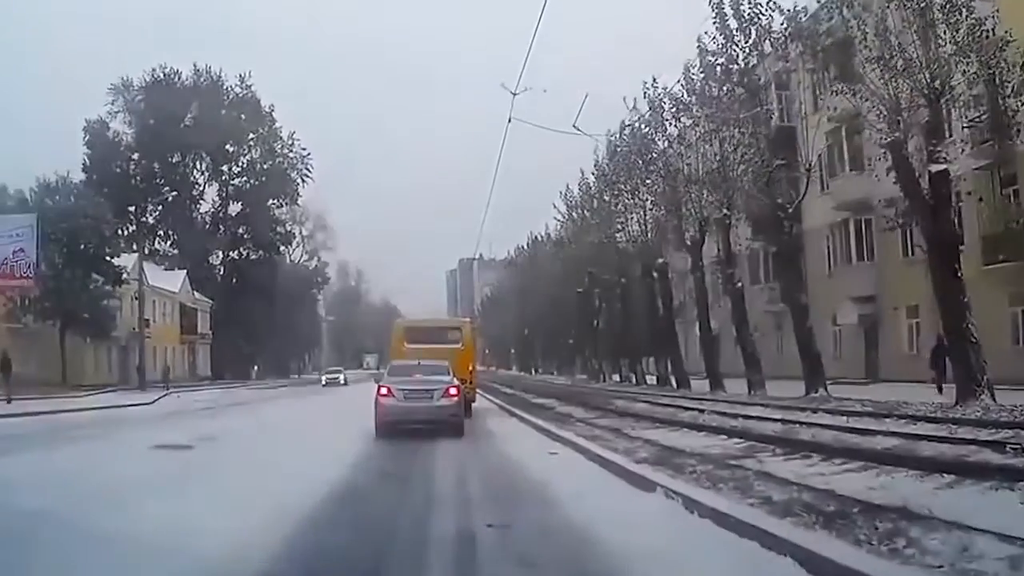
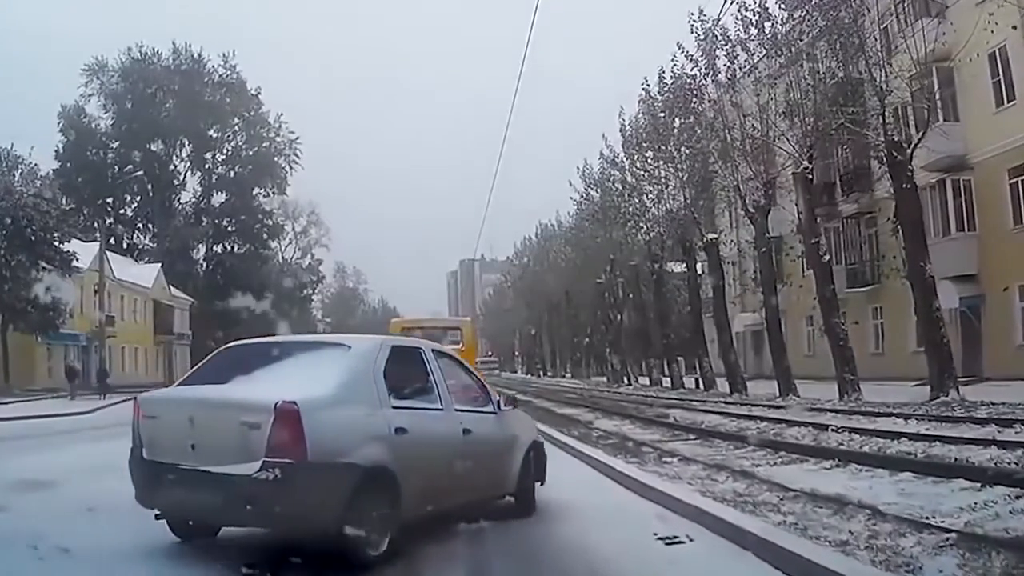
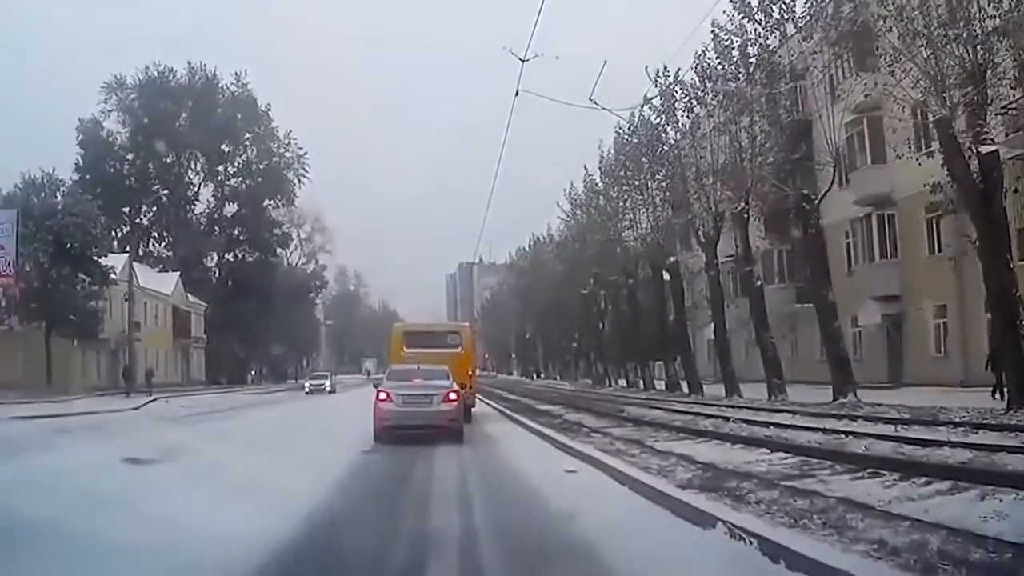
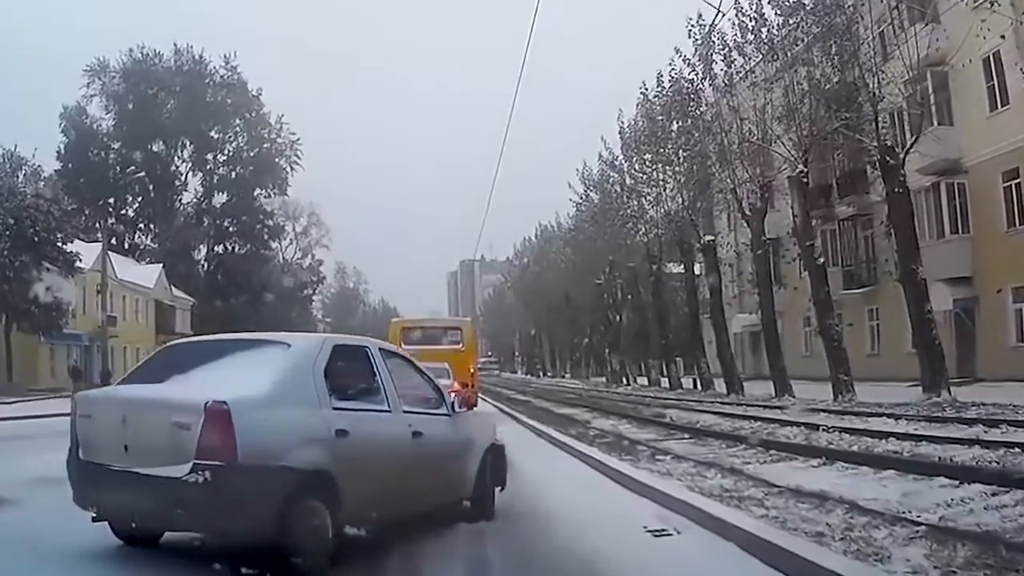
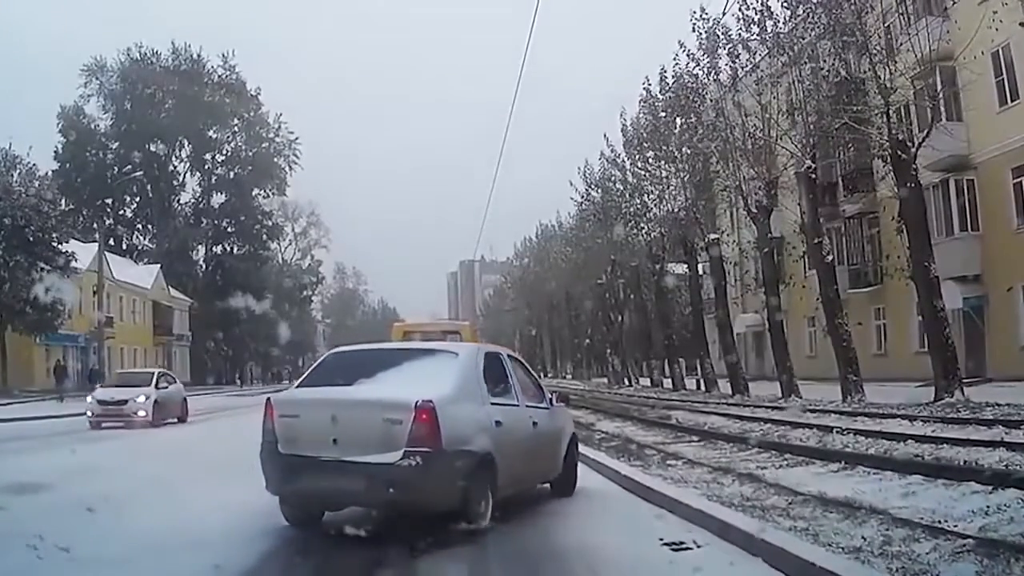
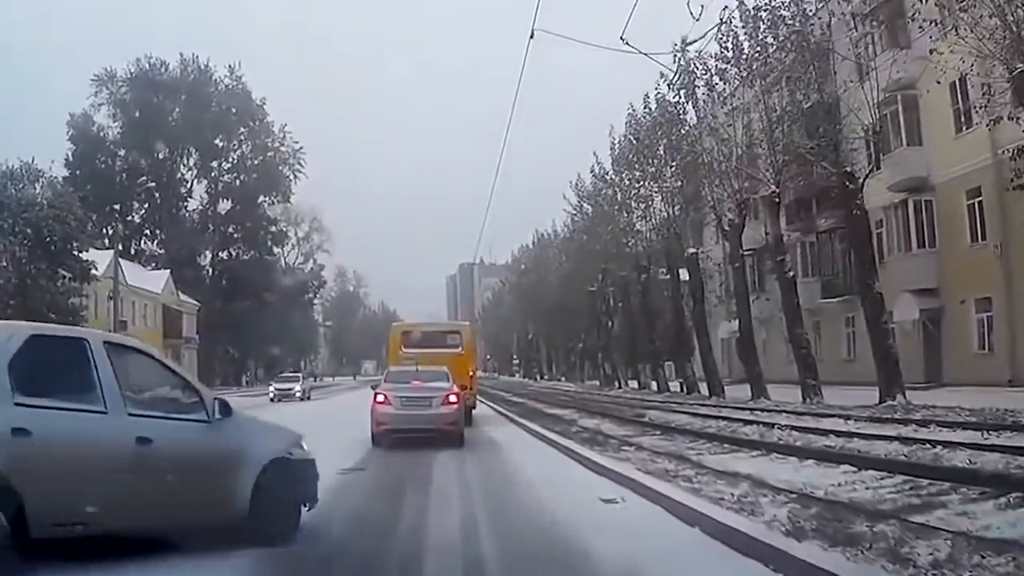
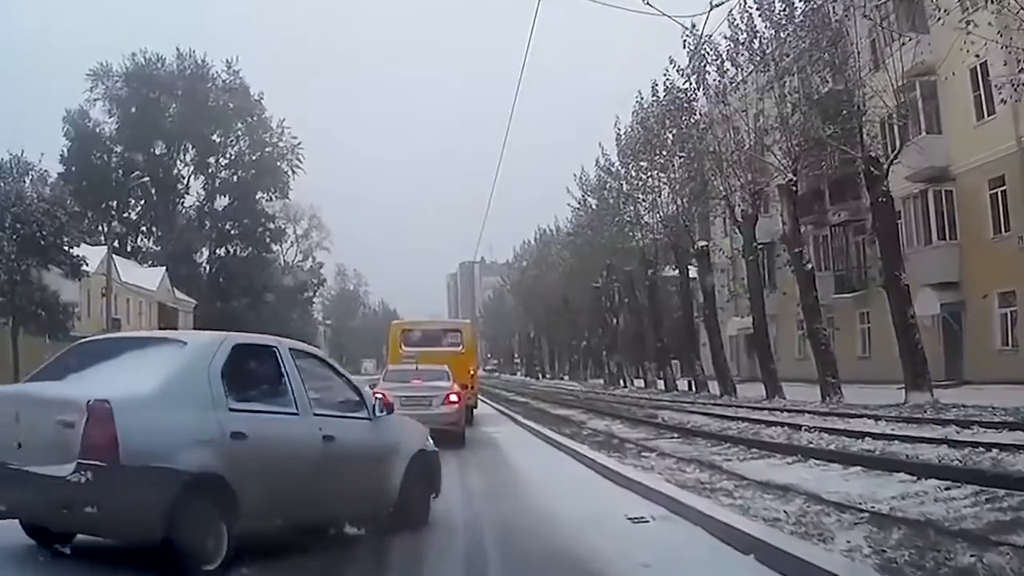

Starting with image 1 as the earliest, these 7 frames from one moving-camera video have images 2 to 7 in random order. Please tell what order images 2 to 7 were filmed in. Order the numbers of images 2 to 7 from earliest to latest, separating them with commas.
3, 6, 7, 4, 2, 5
